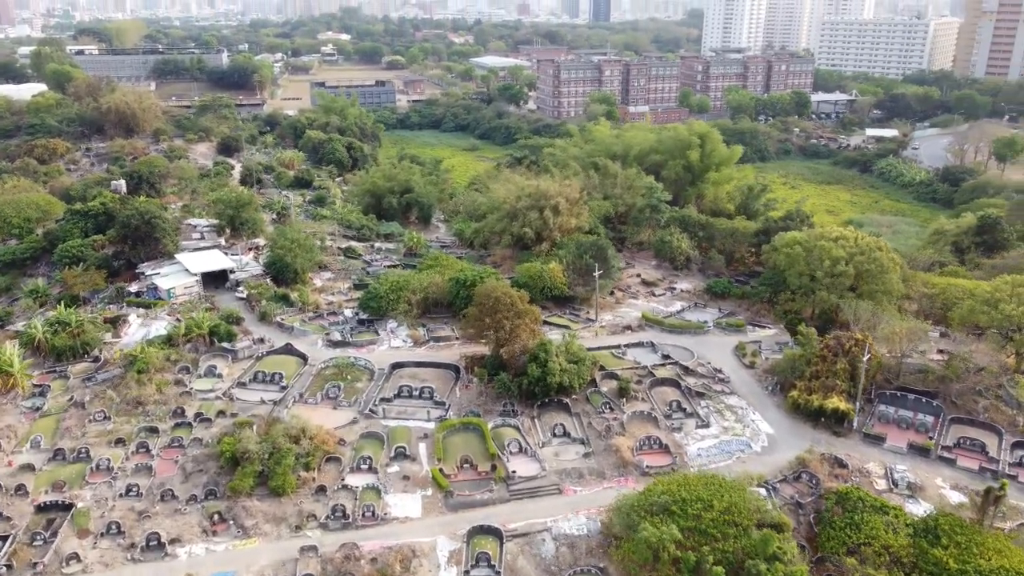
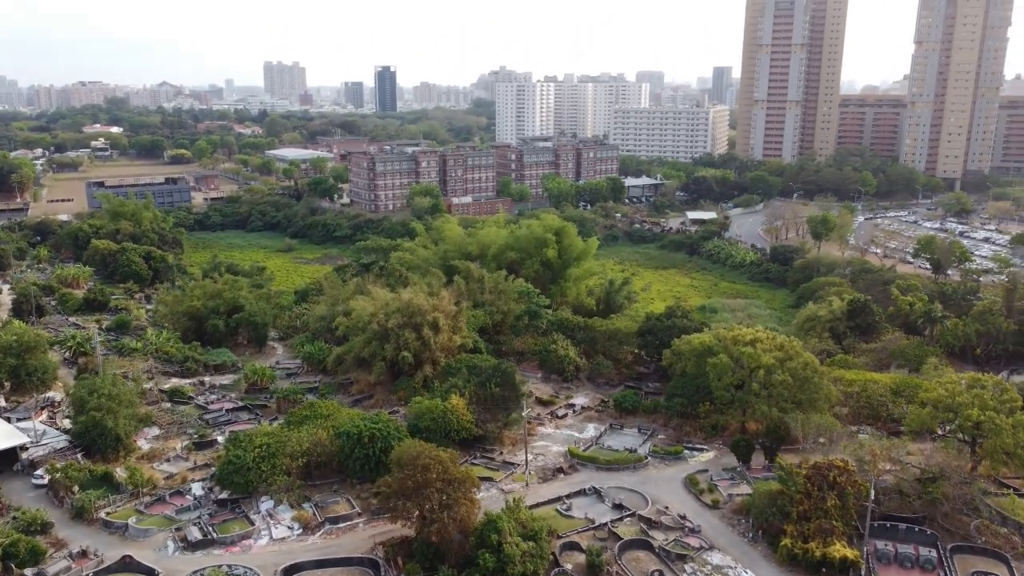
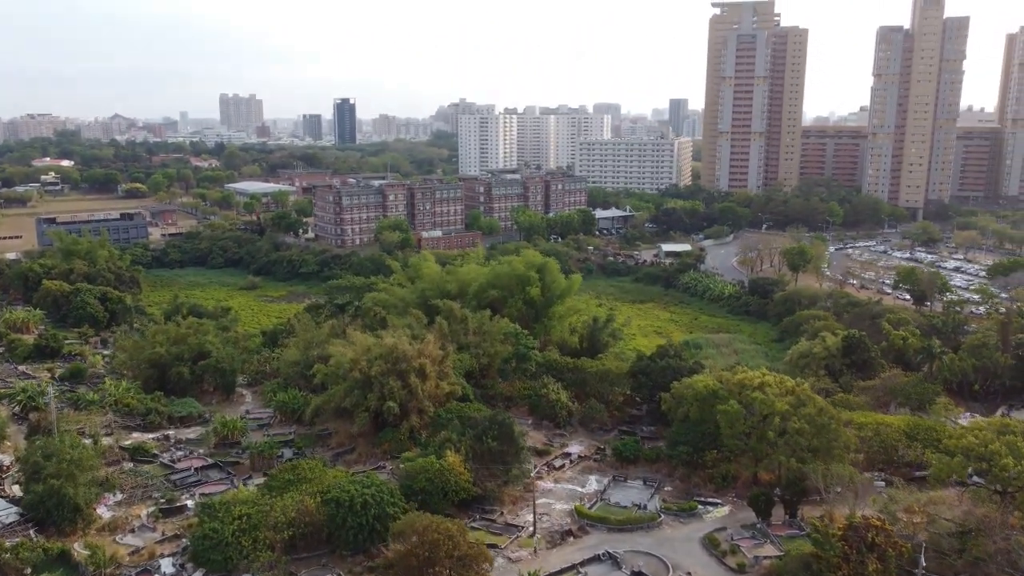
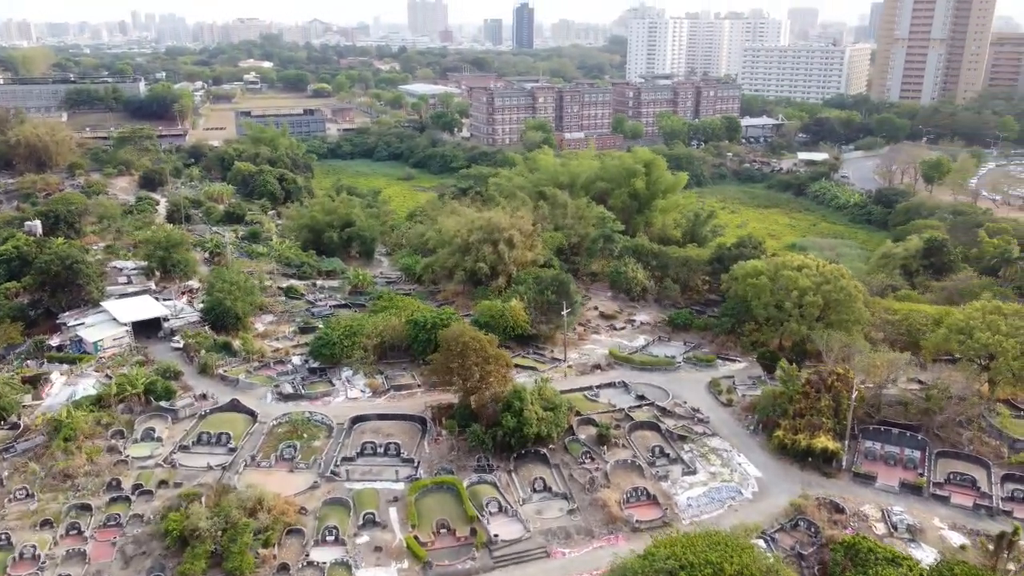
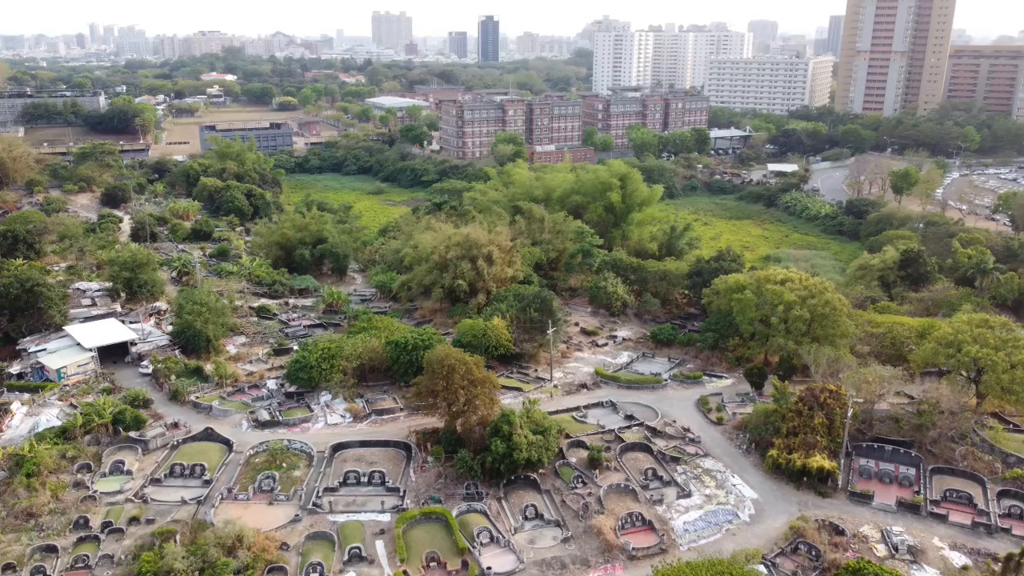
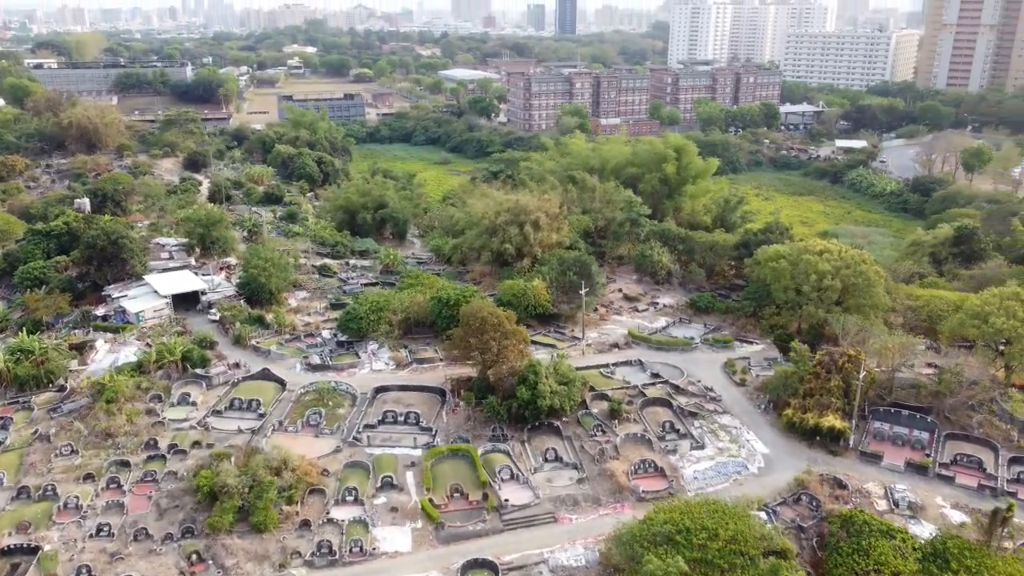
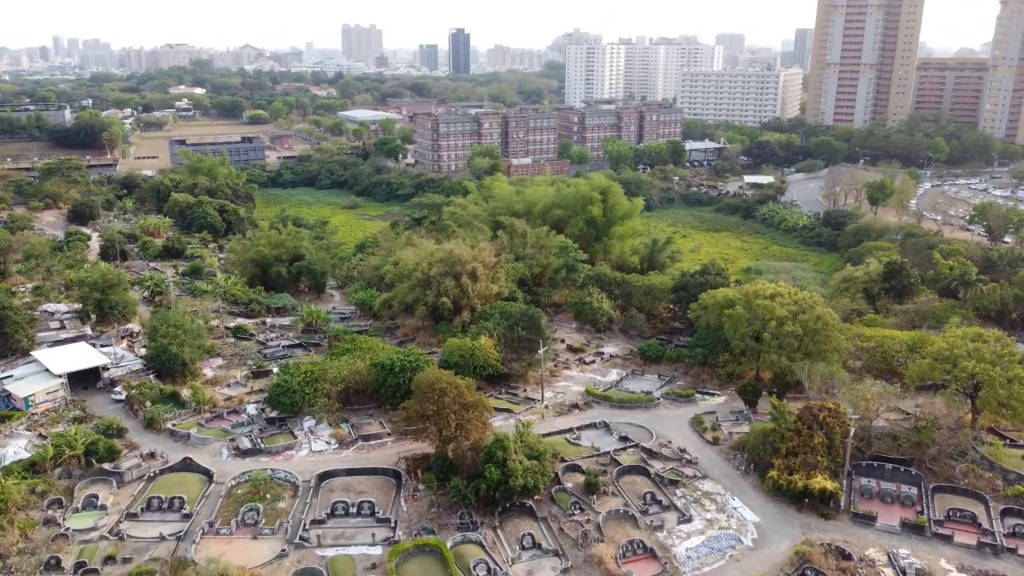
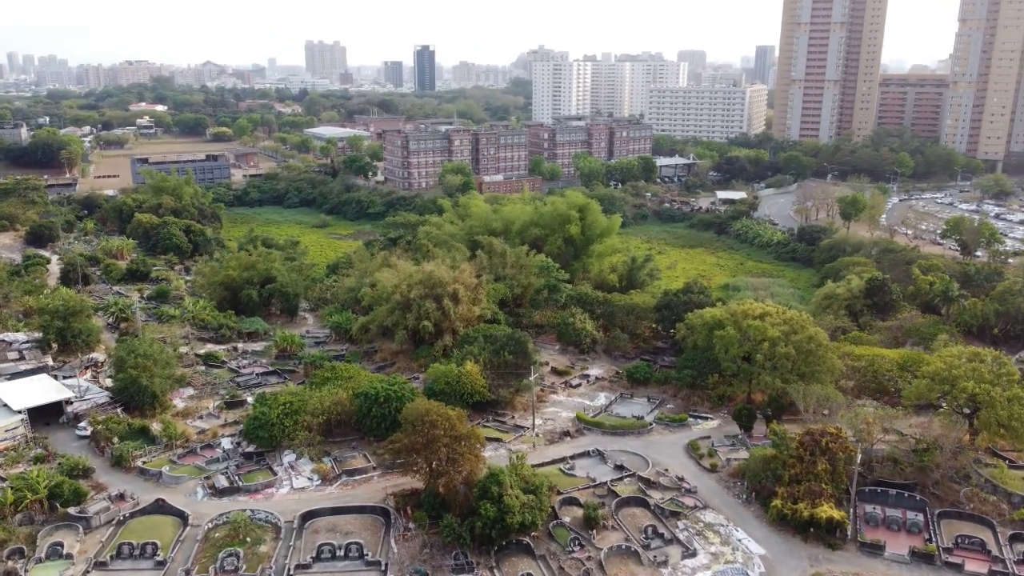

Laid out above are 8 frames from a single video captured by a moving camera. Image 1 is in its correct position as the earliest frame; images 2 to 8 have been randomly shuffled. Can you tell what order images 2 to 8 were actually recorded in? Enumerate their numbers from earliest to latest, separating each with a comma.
6, 4, 5, 7, 8, 2, 3
